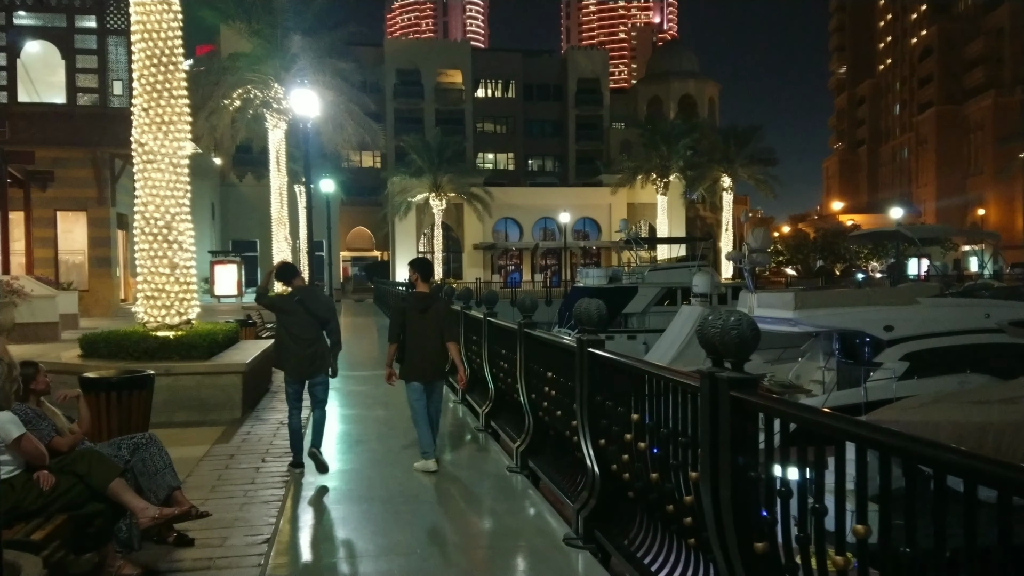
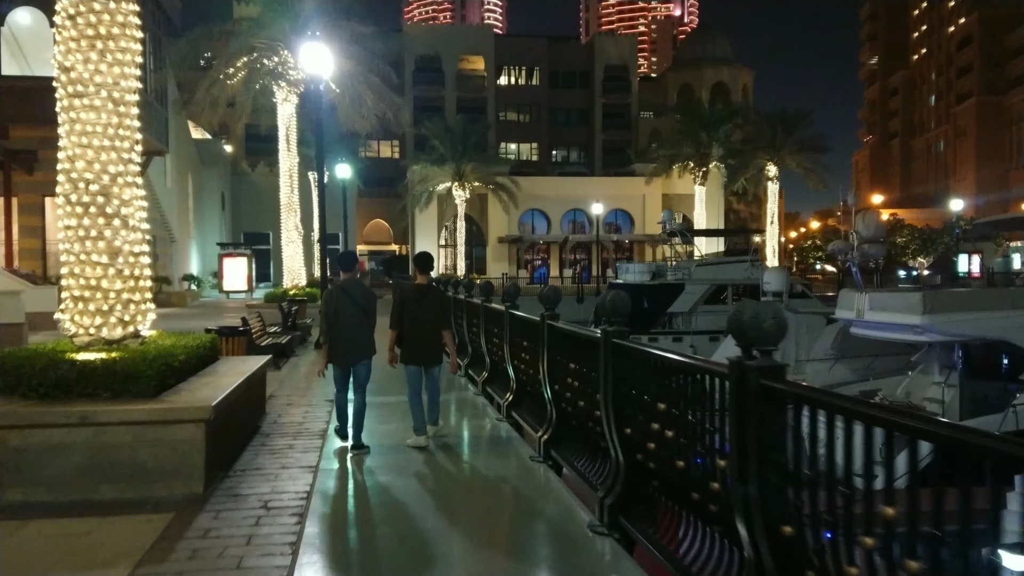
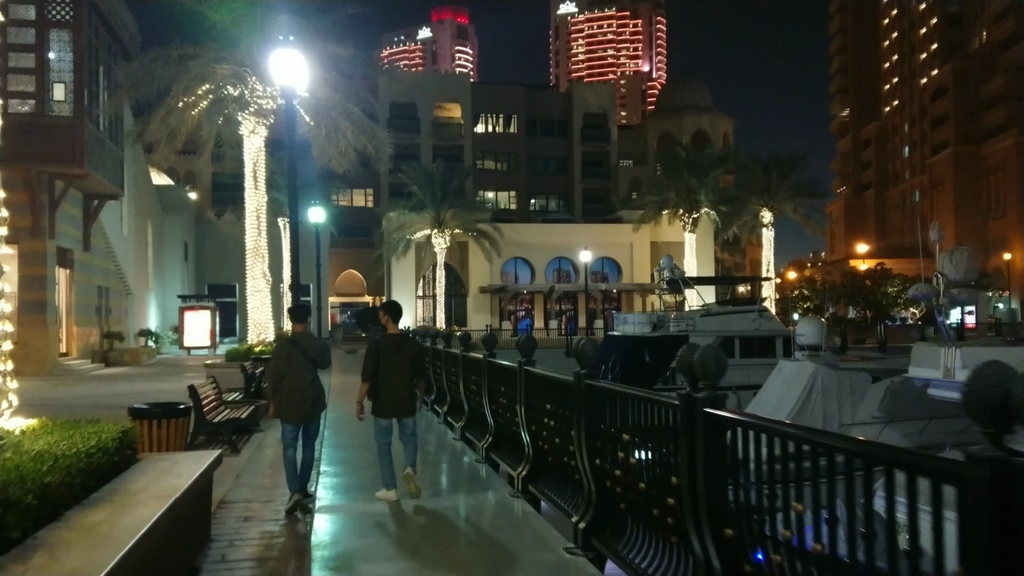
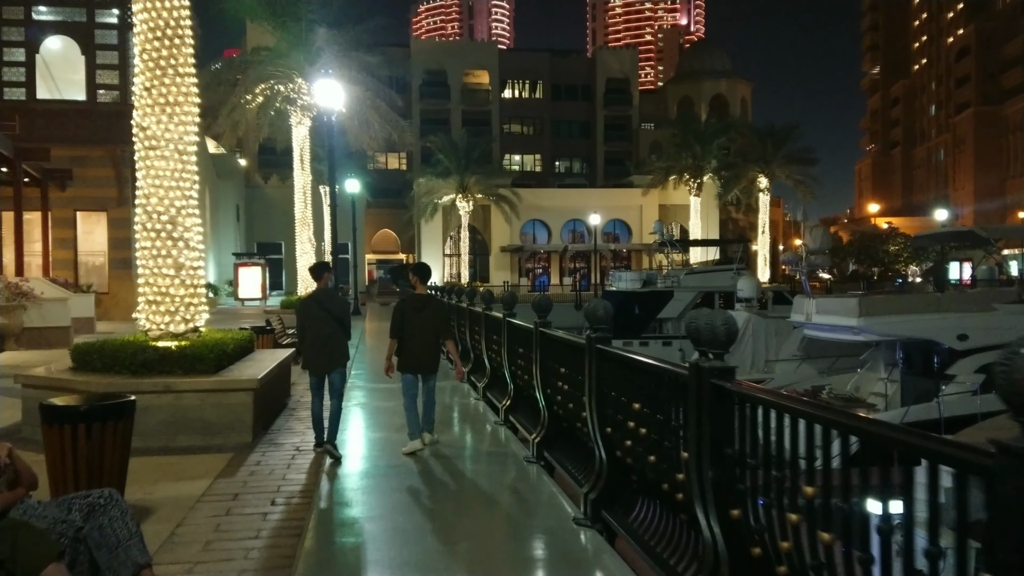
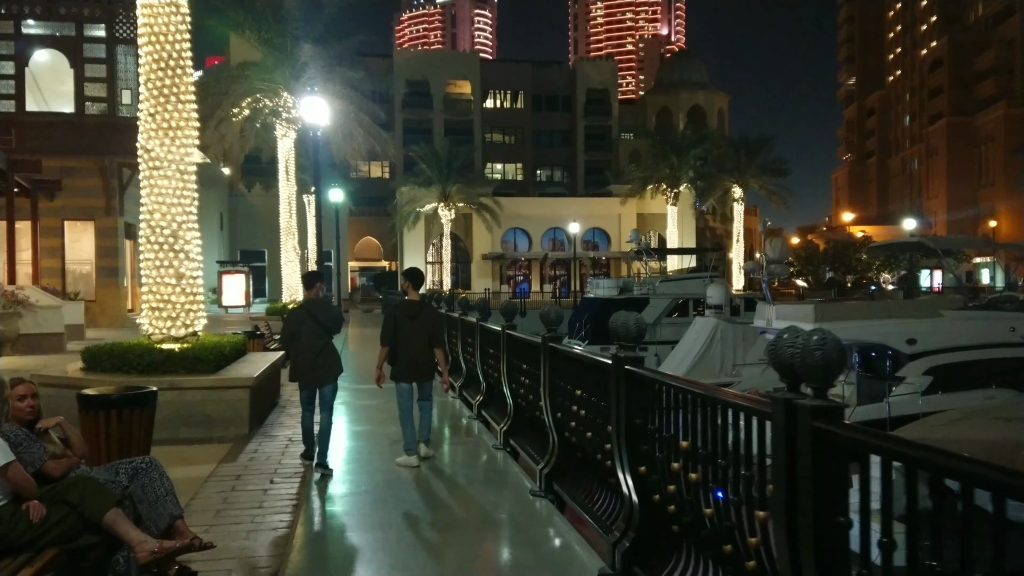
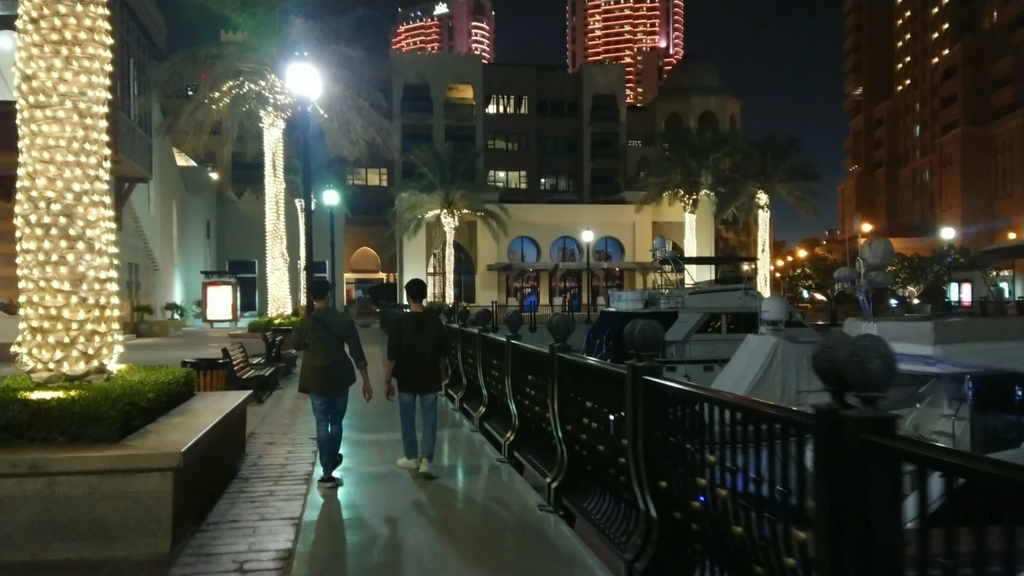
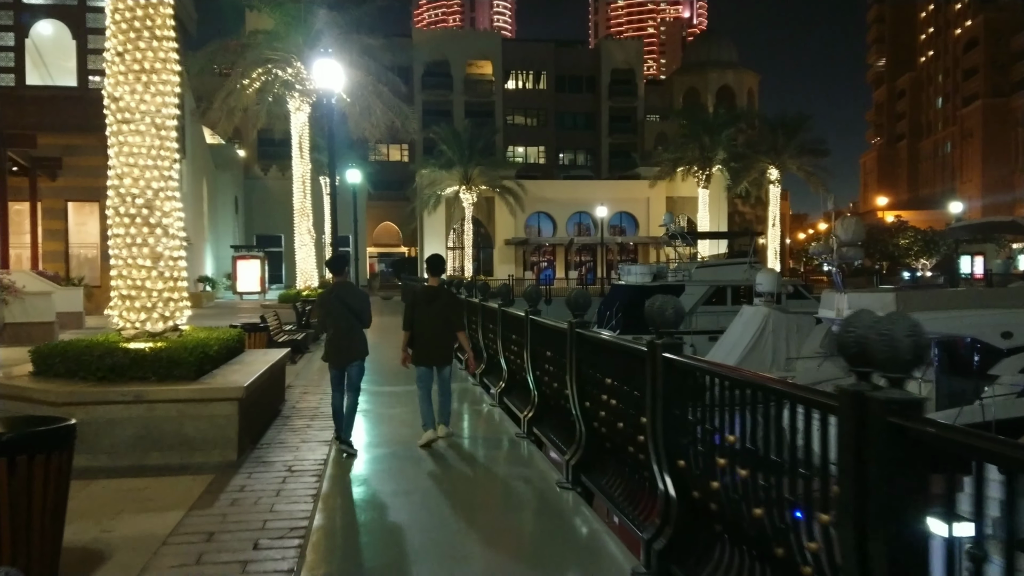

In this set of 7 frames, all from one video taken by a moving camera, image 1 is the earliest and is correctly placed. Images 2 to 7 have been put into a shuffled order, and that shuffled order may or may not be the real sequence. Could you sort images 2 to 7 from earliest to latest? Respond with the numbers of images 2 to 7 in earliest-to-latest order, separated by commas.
5, 4, 7, 2, 6, 3
